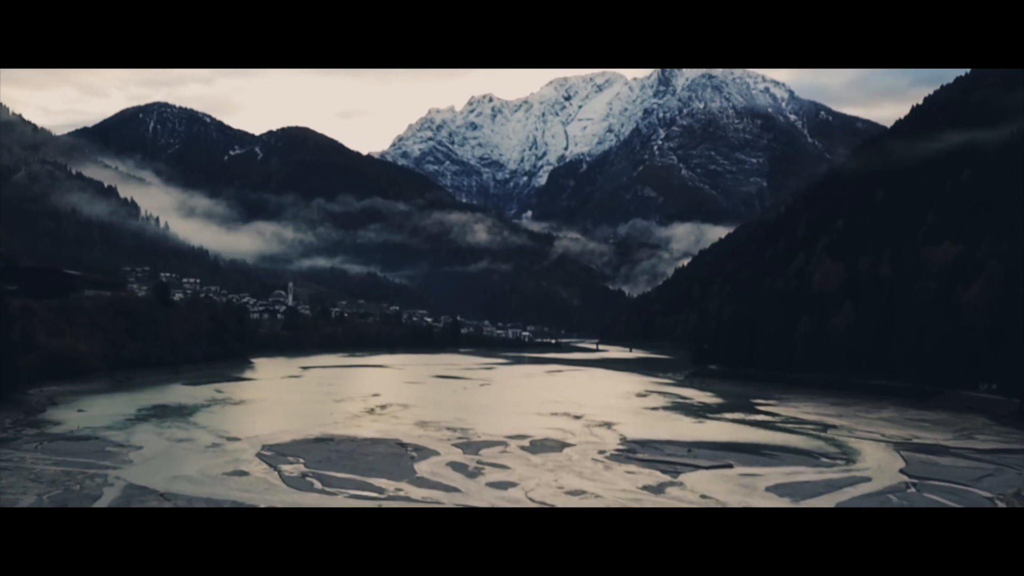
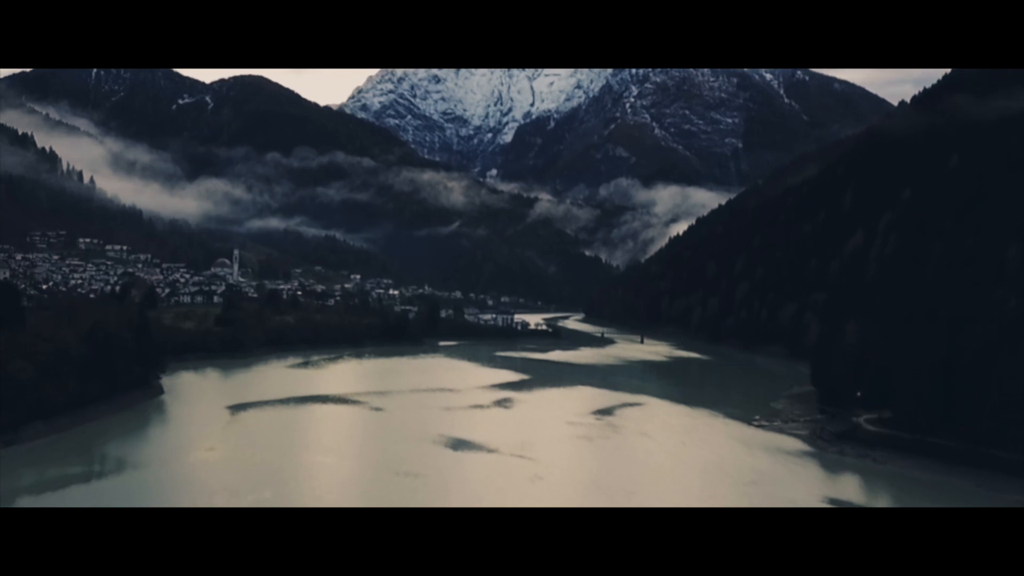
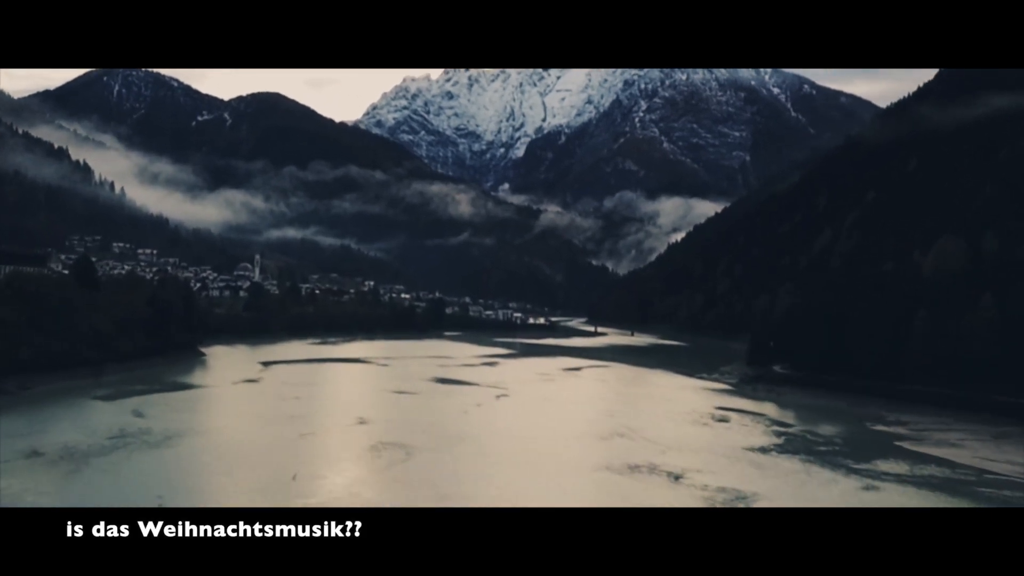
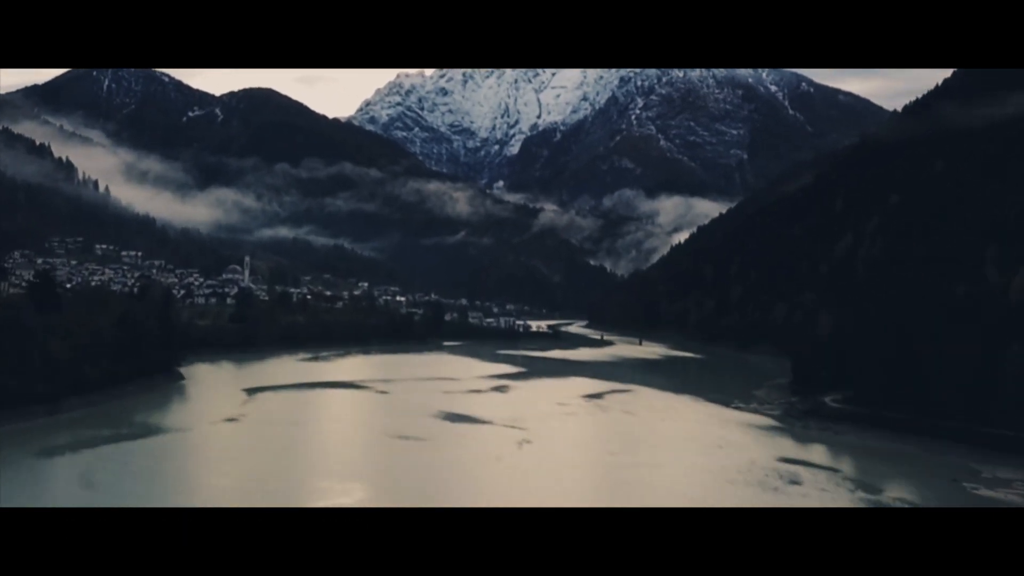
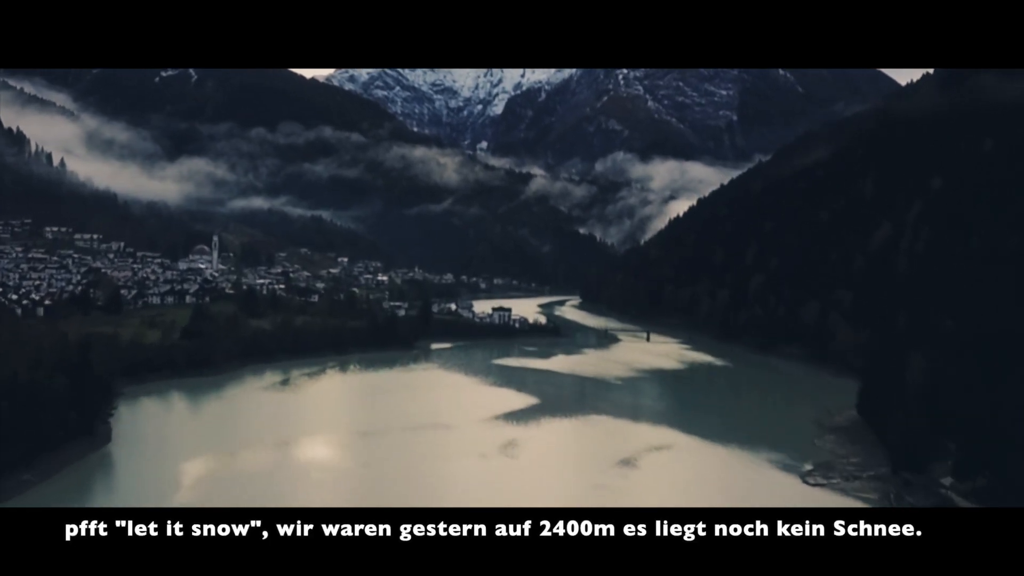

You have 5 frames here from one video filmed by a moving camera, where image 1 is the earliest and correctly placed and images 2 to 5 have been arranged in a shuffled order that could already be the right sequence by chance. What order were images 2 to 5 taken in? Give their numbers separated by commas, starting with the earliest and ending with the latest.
3, 4, 2, 5
